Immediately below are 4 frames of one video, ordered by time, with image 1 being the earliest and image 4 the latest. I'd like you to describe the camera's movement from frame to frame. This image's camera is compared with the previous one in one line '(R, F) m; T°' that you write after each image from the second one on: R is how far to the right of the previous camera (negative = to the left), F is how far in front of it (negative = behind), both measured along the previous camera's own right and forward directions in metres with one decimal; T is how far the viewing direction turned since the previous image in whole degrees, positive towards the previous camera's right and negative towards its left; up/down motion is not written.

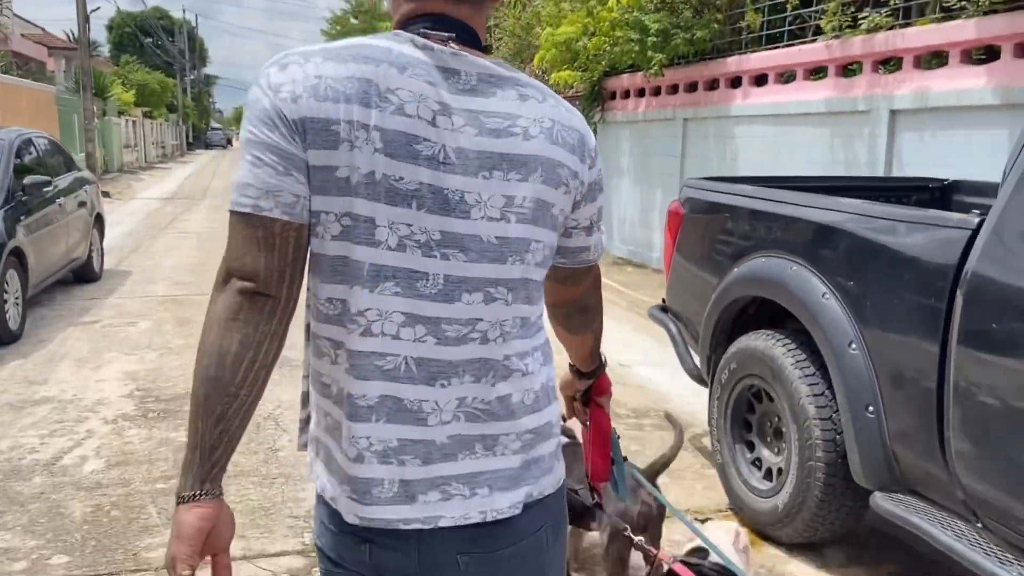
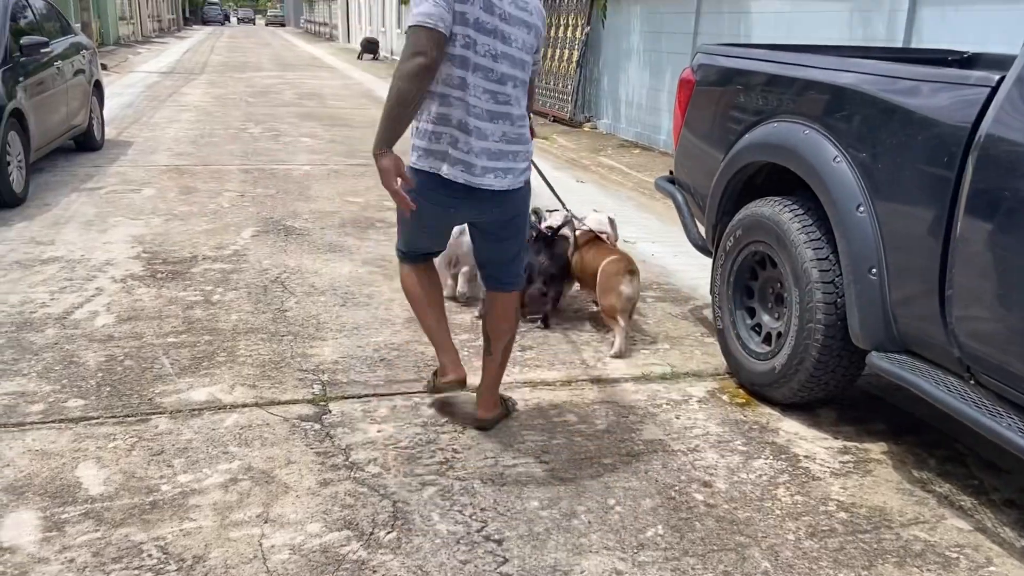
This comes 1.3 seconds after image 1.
(0.0, 0.0) m; 0°
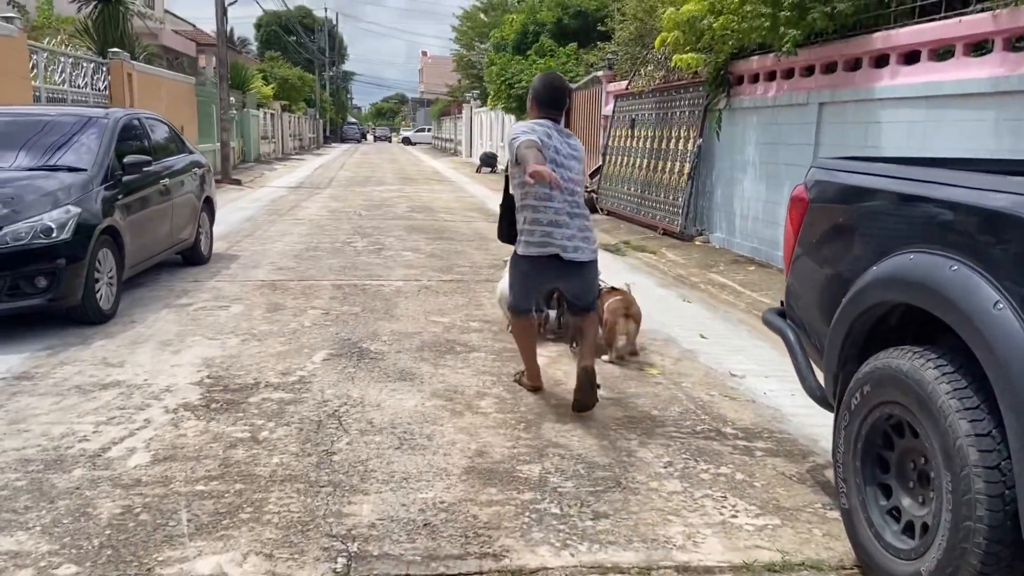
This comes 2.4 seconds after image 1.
(+0.2, +0.5) m; -8°
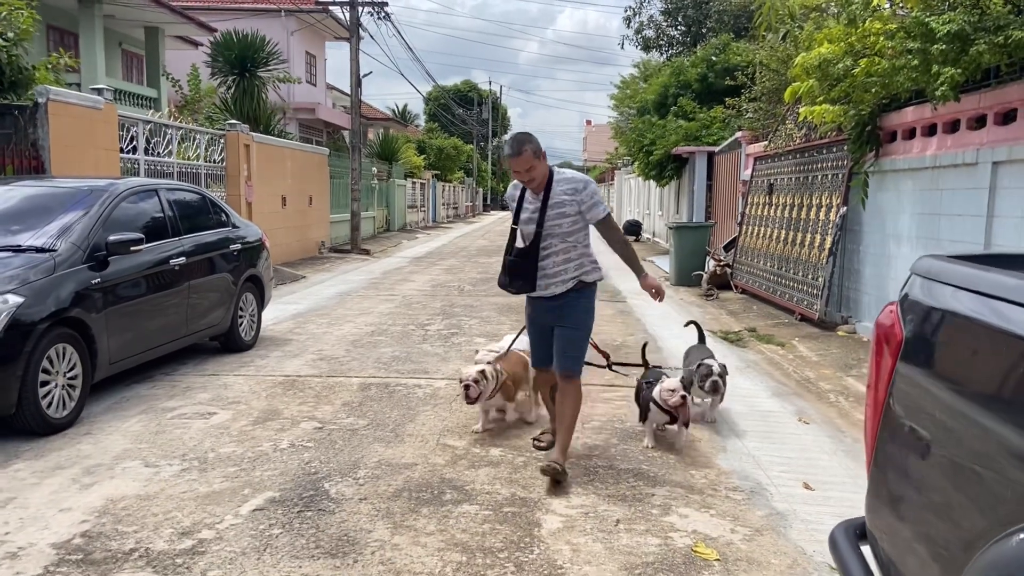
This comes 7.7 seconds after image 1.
(+0.7, +1.5) m; -11°
